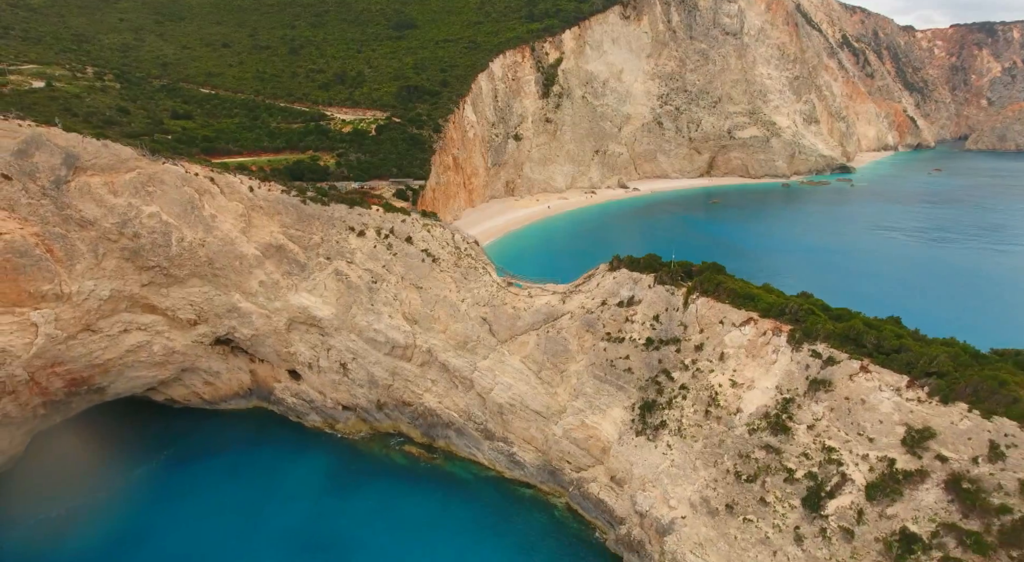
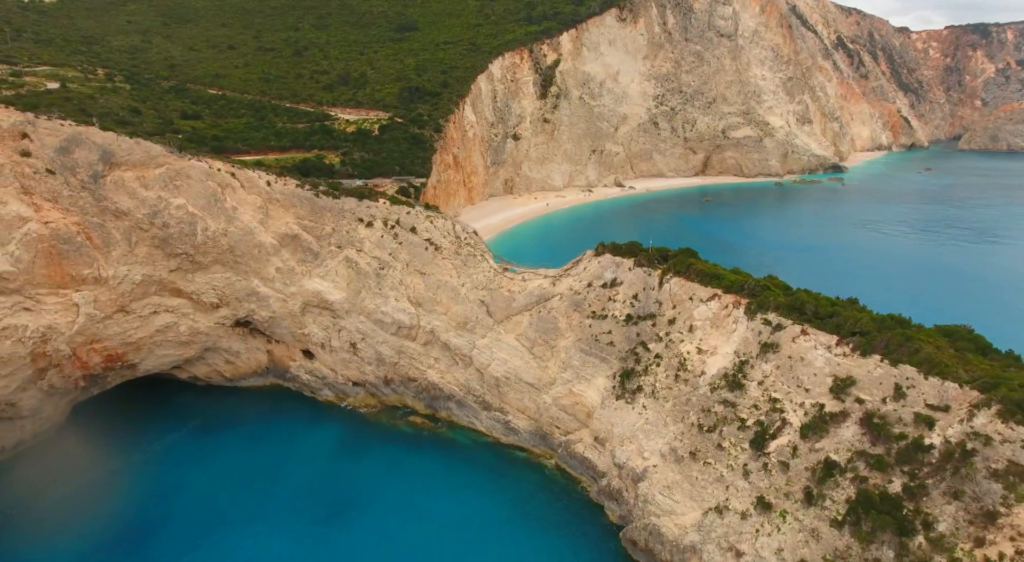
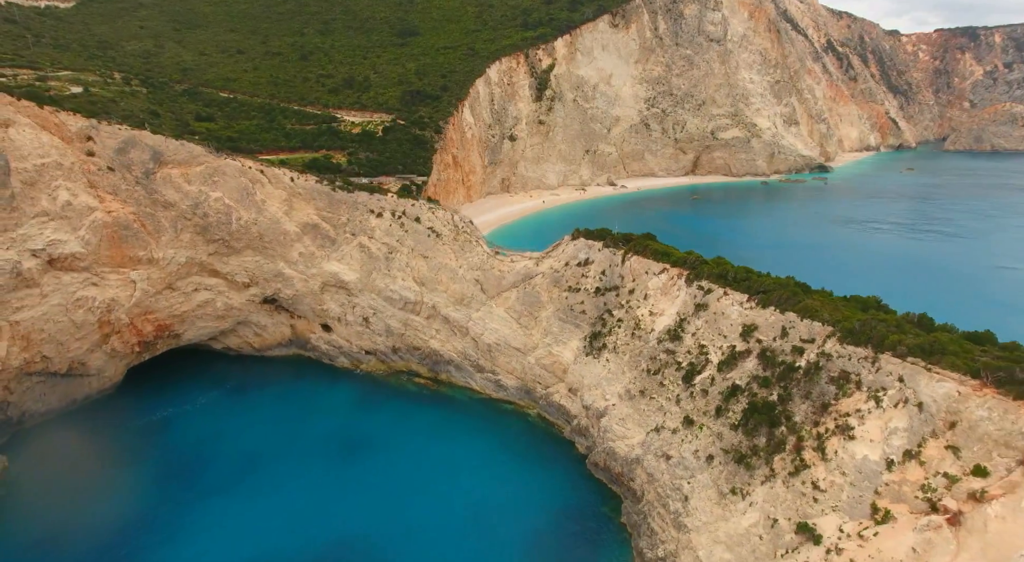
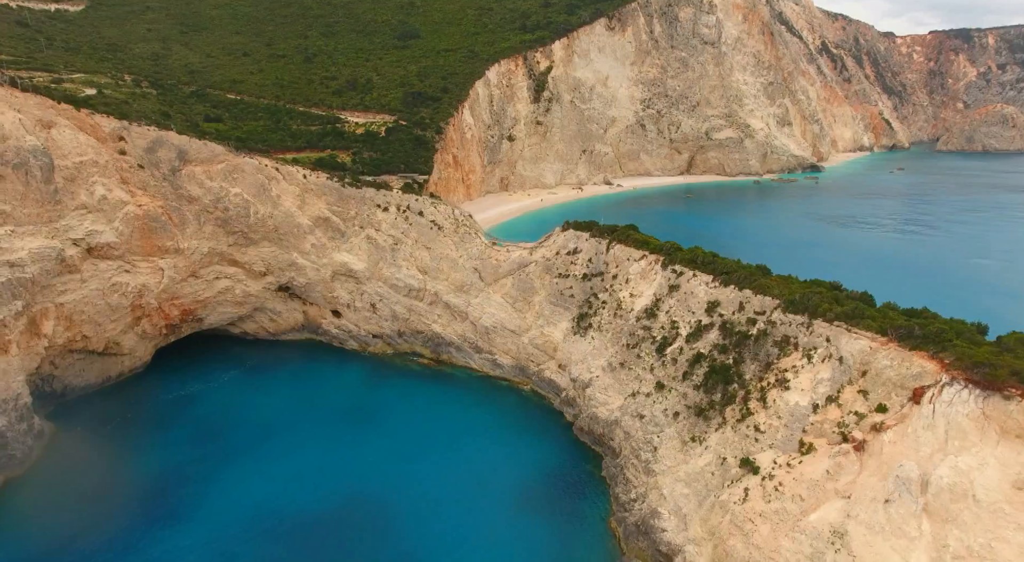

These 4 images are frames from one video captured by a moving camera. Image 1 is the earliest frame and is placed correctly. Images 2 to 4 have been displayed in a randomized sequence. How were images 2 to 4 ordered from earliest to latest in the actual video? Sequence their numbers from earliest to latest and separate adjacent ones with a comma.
2, 3, 4
